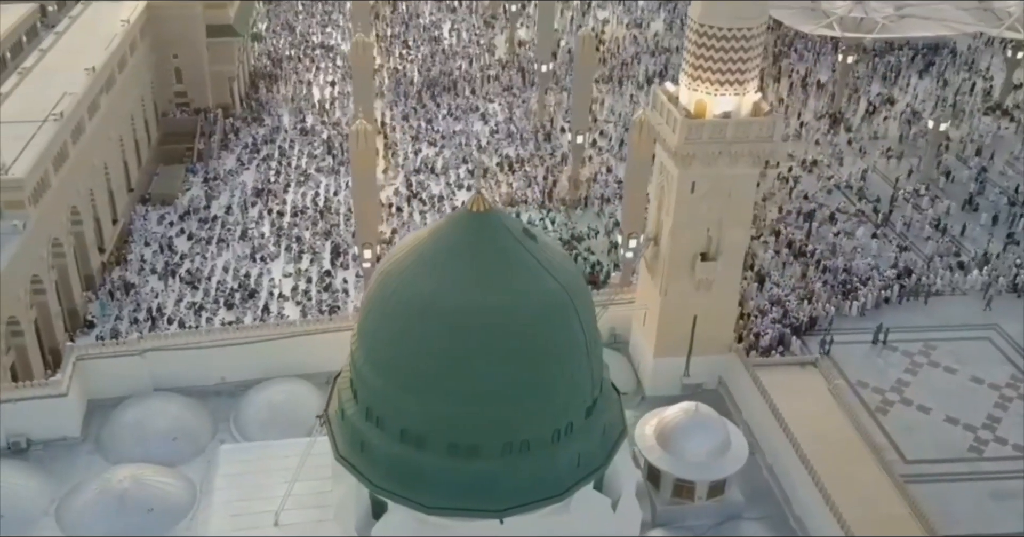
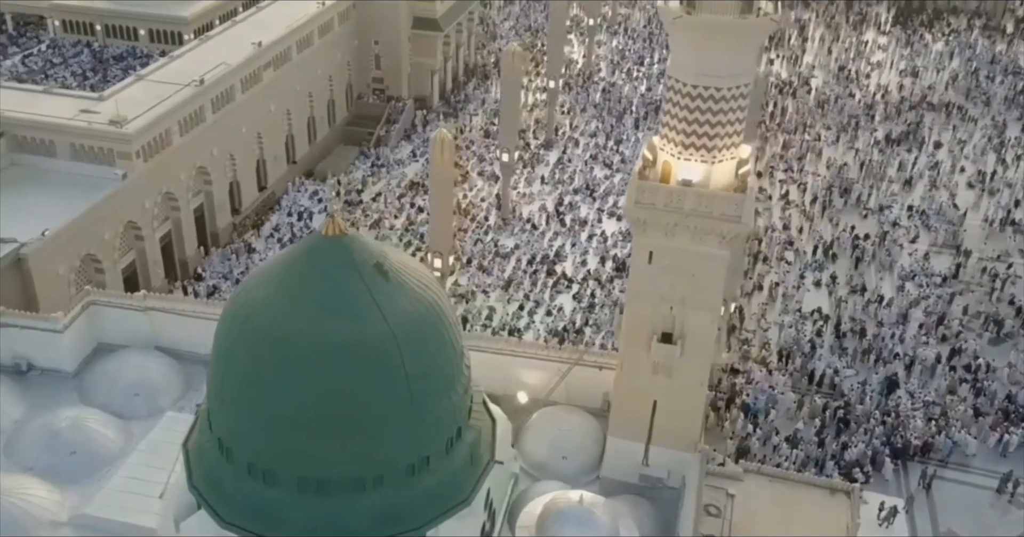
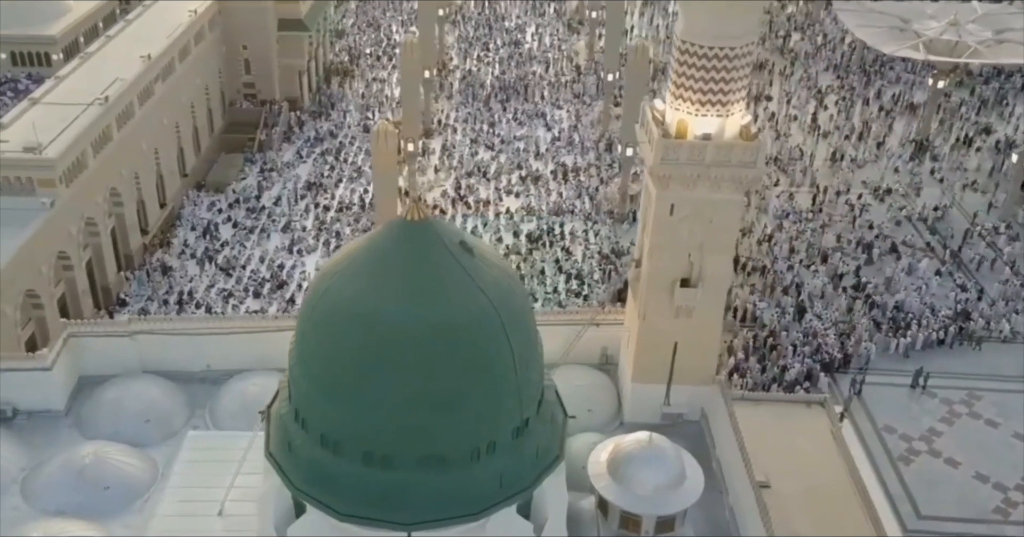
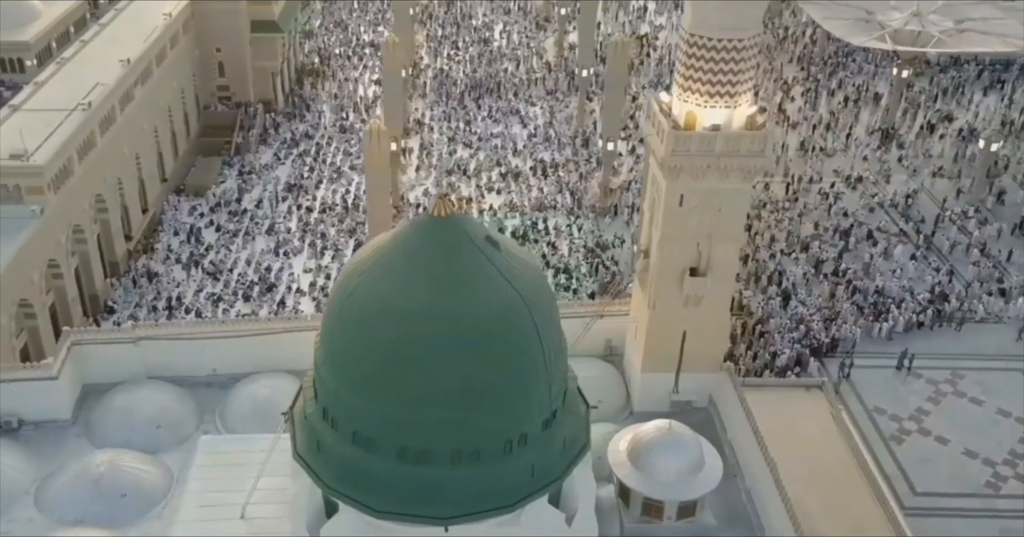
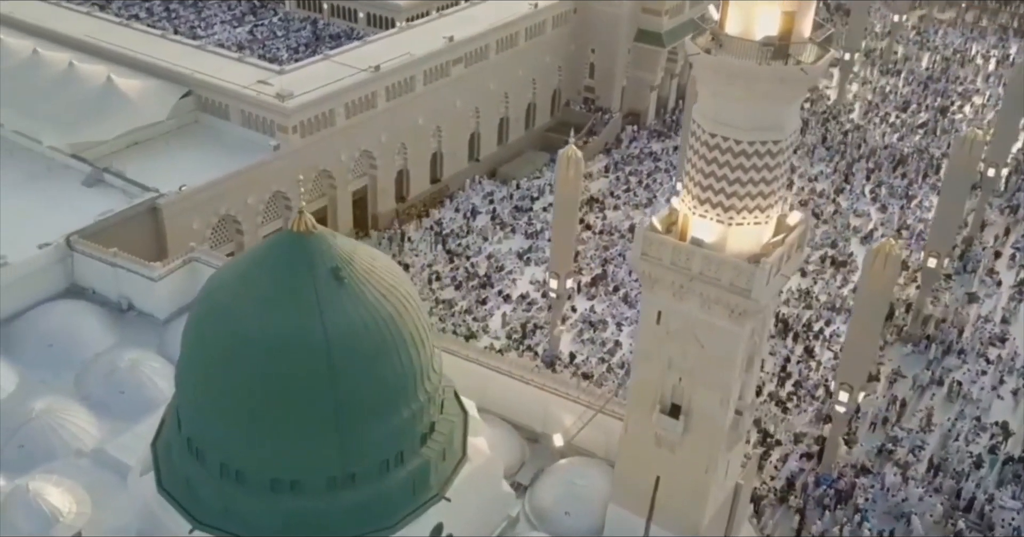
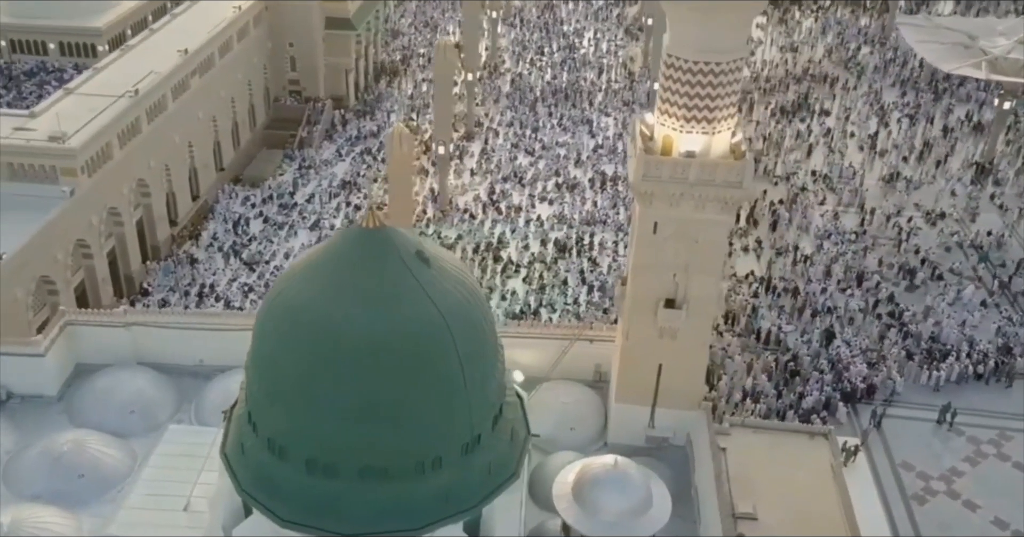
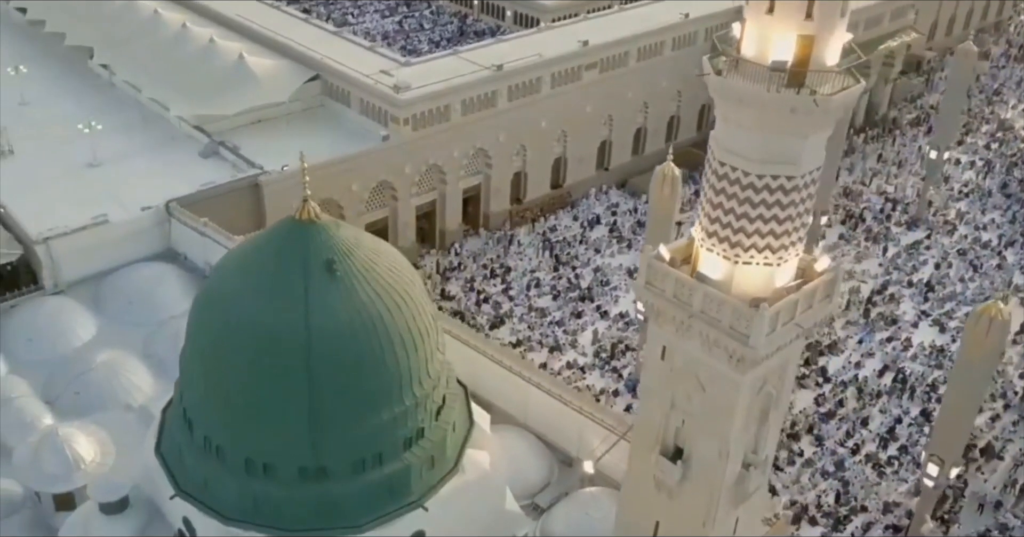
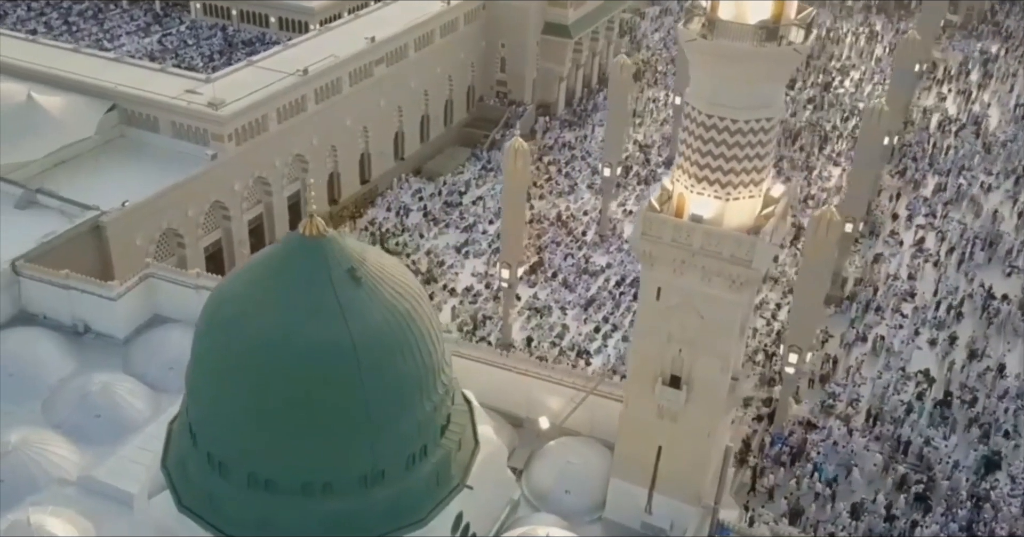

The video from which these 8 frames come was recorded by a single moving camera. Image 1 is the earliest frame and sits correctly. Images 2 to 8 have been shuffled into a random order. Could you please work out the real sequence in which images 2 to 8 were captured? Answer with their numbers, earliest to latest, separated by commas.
4, 3, 6, 2, 8, 5, 7
